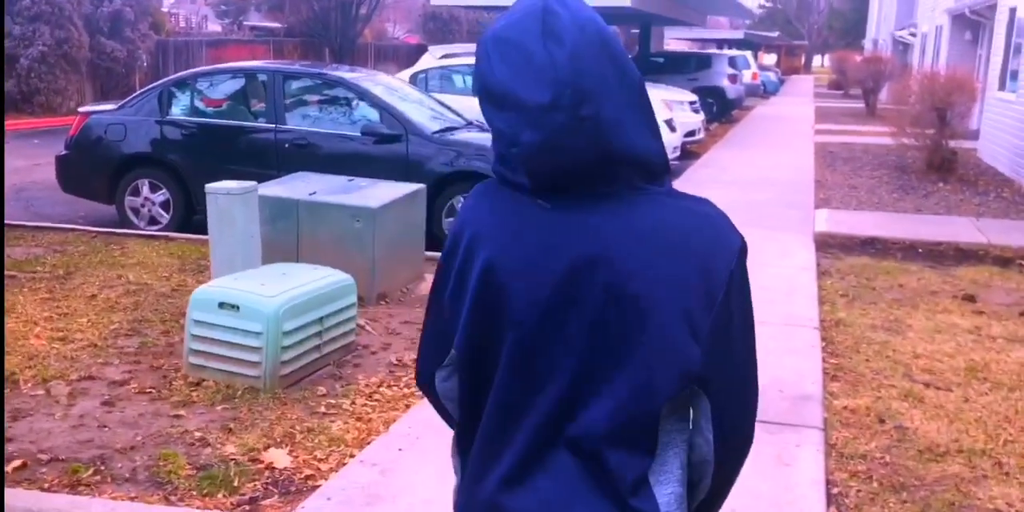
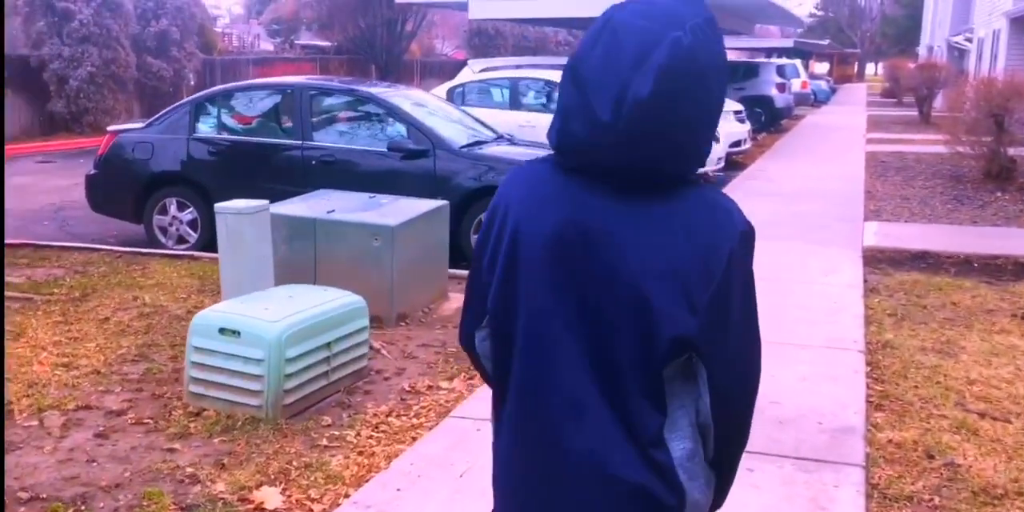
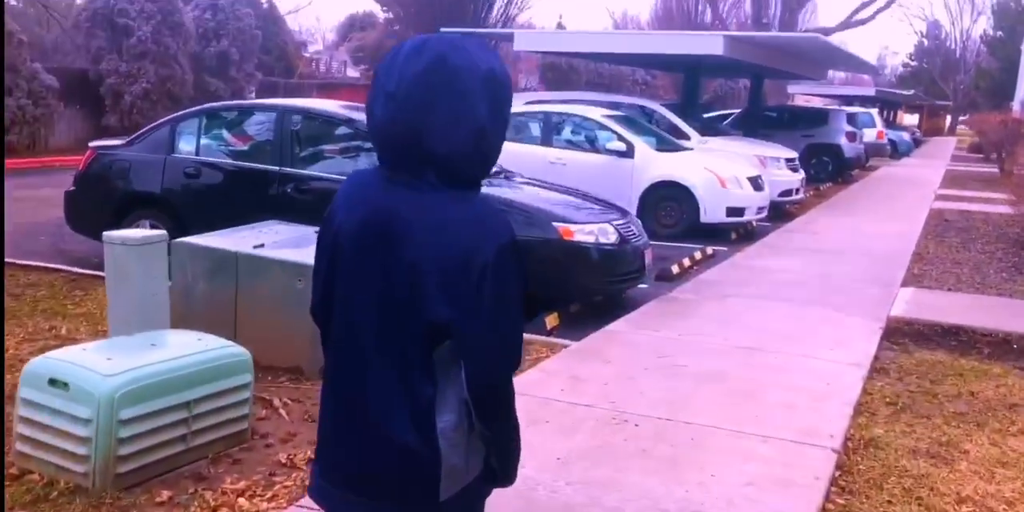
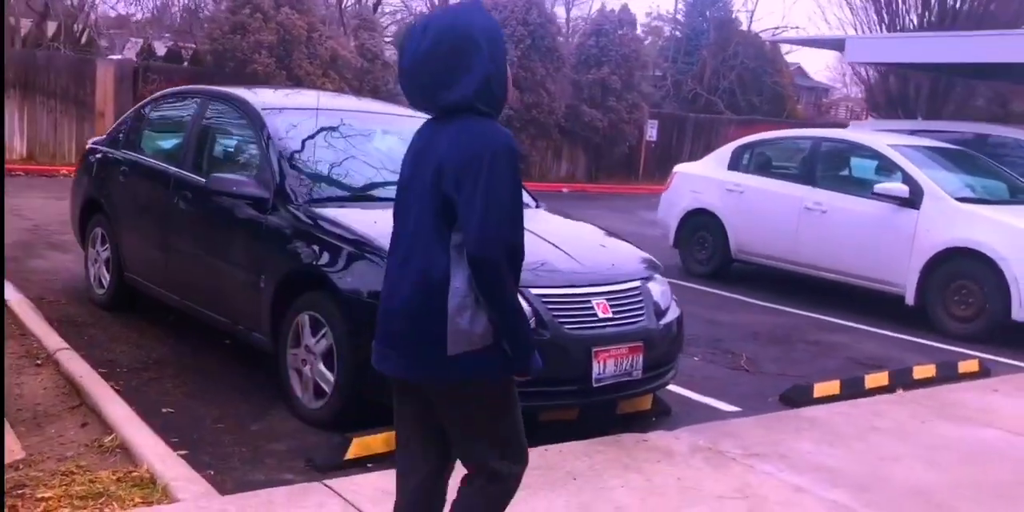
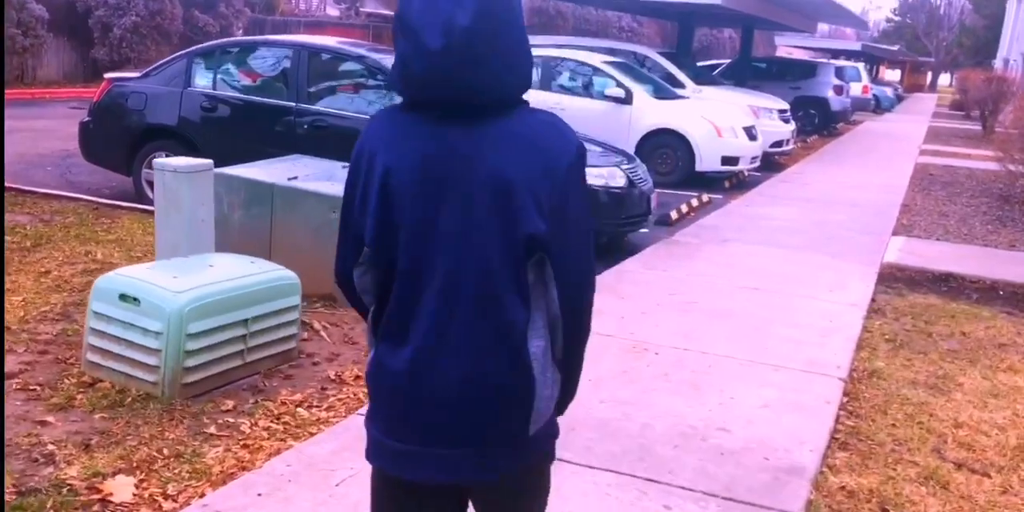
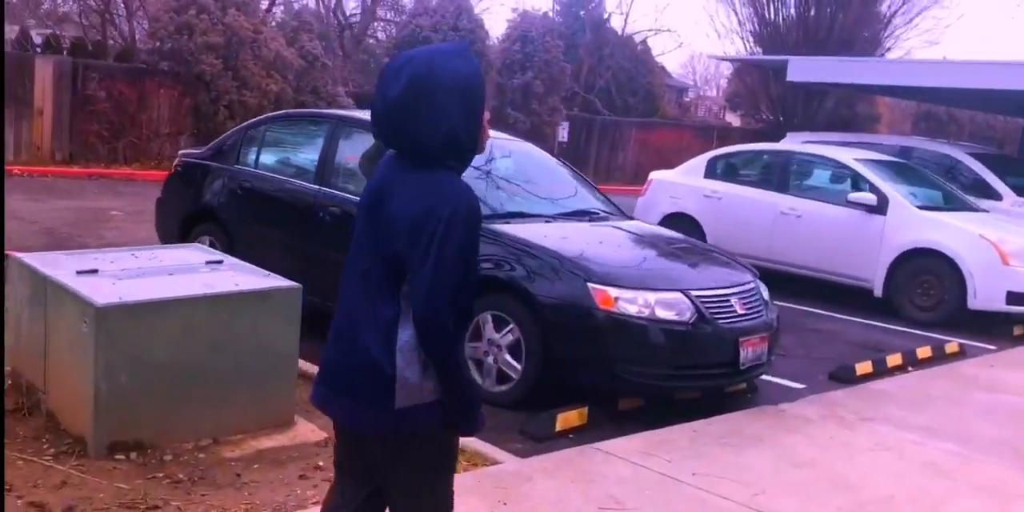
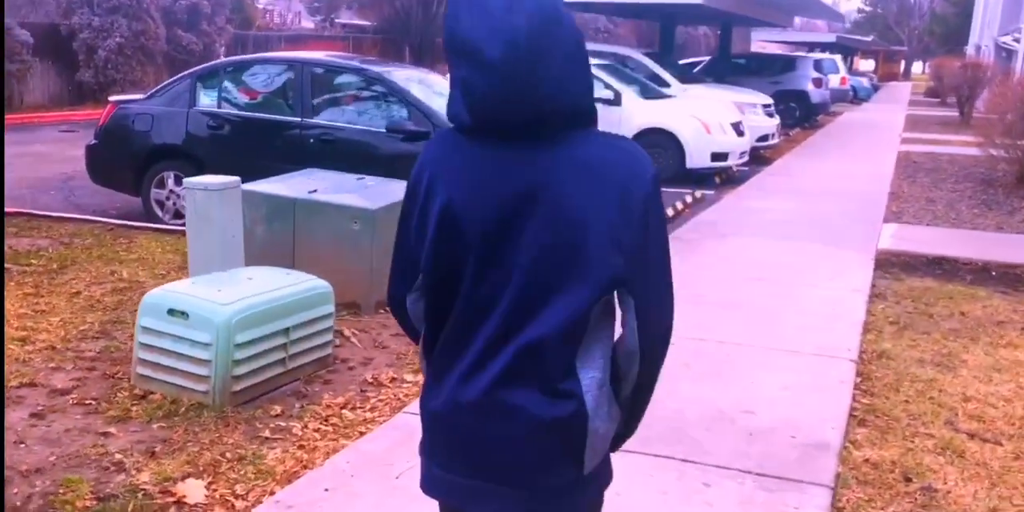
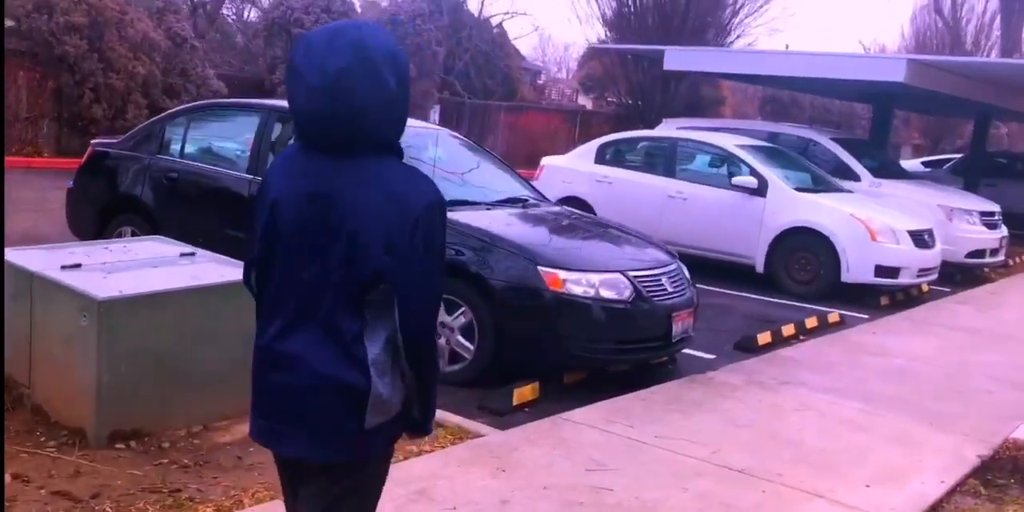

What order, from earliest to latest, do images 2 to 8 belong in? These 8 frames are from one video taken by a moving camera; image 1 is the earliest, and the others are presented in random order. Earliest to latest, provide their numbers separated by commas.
2, 7, 5, 3, 8, 6, 4
